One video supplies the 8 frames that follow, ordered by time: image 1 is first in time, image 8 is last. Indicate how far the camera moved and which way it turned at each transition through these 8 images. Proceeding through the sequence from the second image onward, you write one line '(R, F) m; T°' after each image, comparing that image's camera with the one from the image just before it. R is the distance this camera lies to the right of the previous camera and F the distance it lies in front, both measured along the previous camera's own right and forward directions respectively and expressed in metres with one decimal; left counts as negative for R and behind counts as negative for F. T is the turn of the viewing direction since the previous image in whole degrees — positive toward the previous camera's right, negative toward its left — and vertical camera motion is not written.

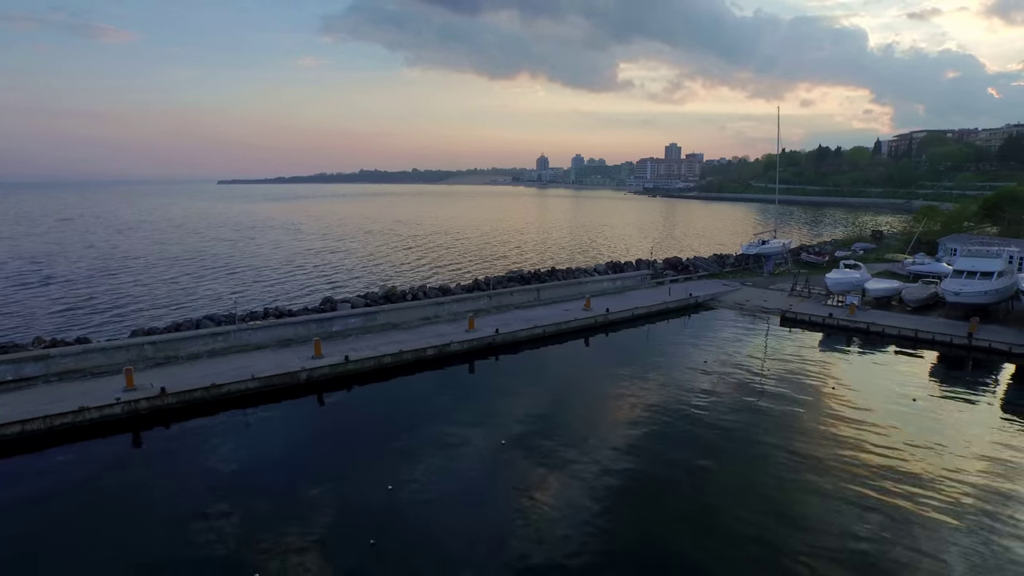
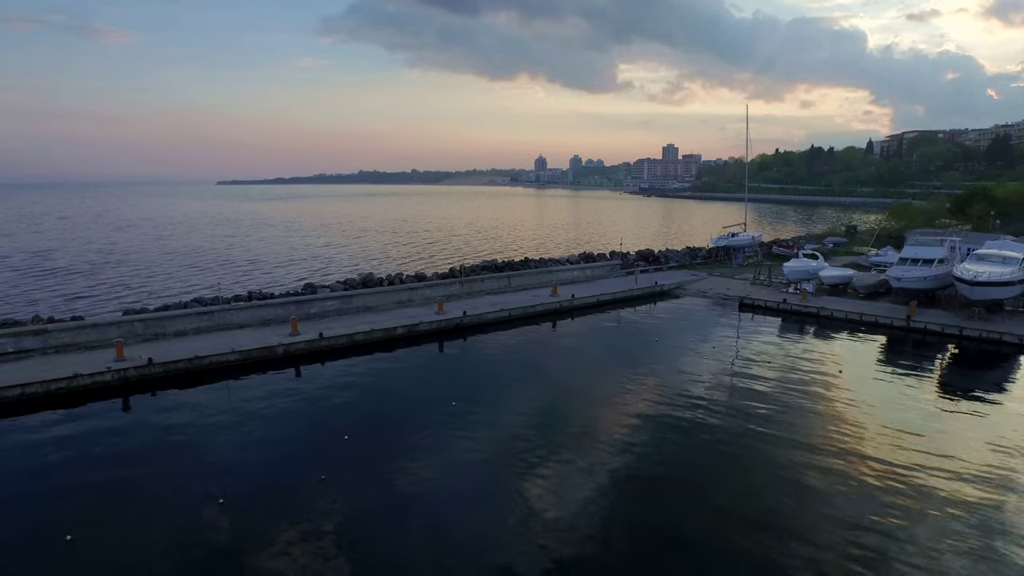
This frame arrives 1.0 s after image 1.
(+1.4, -1.5) m; 0°
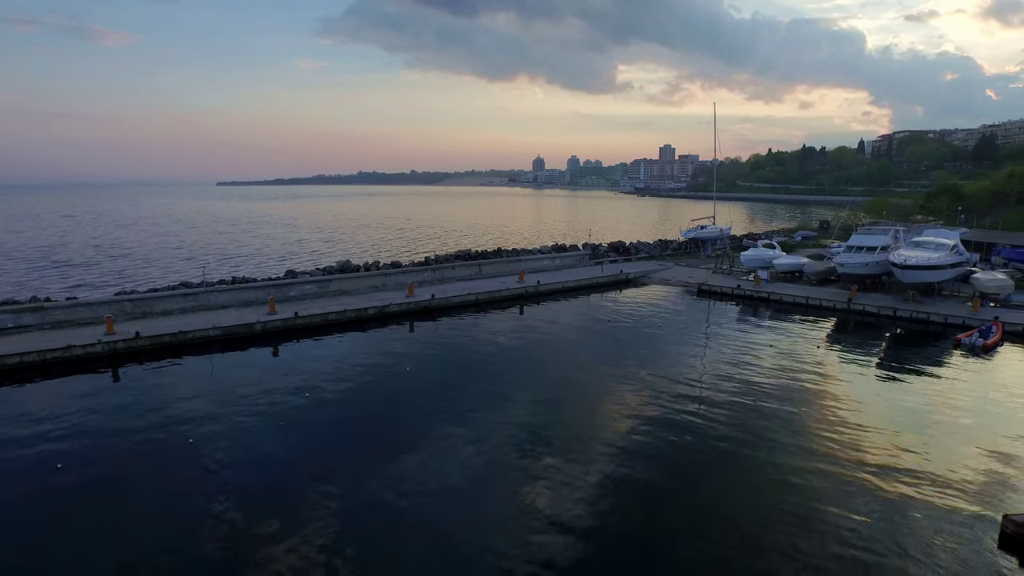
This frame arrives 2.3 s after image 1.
(+1.6, -1.7) m; 0°
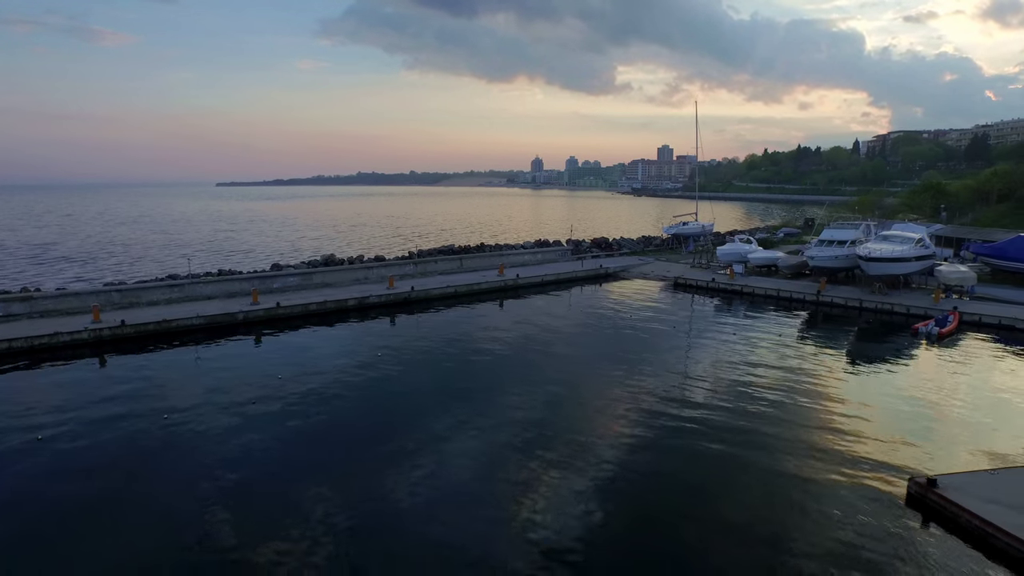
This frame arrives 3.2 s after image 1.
(+1.0, -0.8) m; 0°
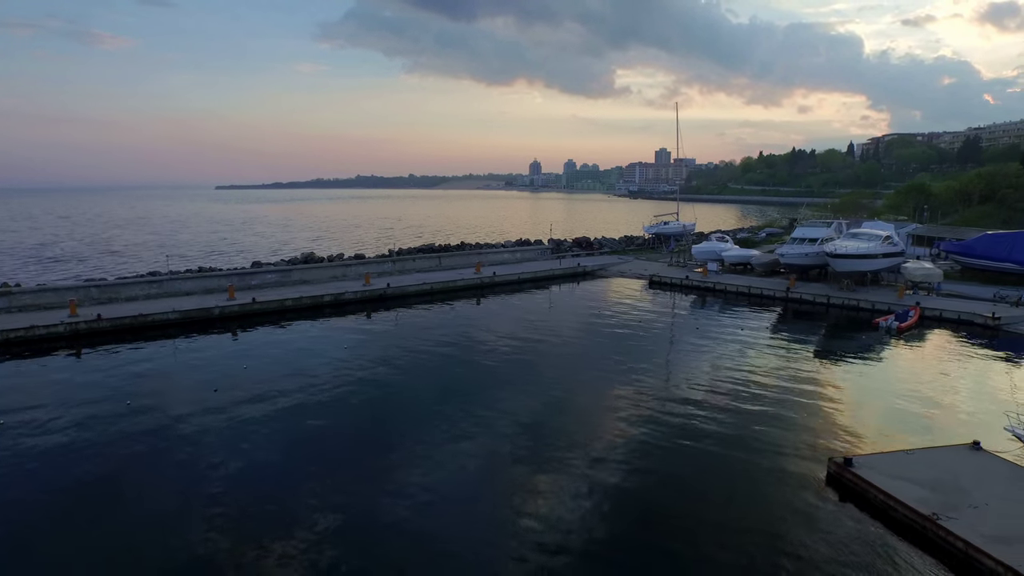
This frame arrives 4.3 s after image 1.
(+1.2, -0.5) m; 0°
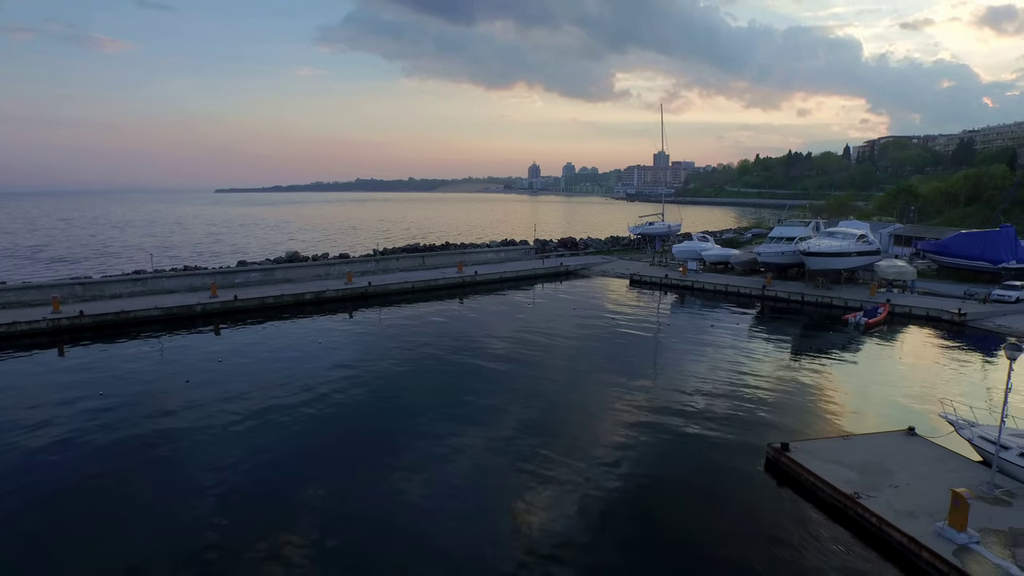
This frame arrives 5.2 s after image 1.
(+1.0, -0.4) m; 0°
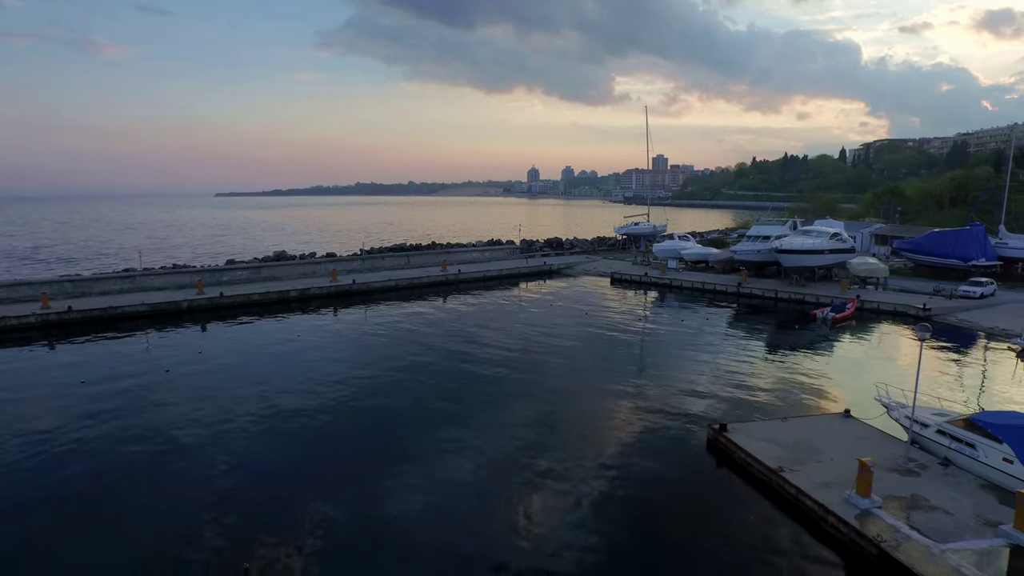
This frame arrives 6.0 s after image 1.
(+1.0, -0.6) m; 0°
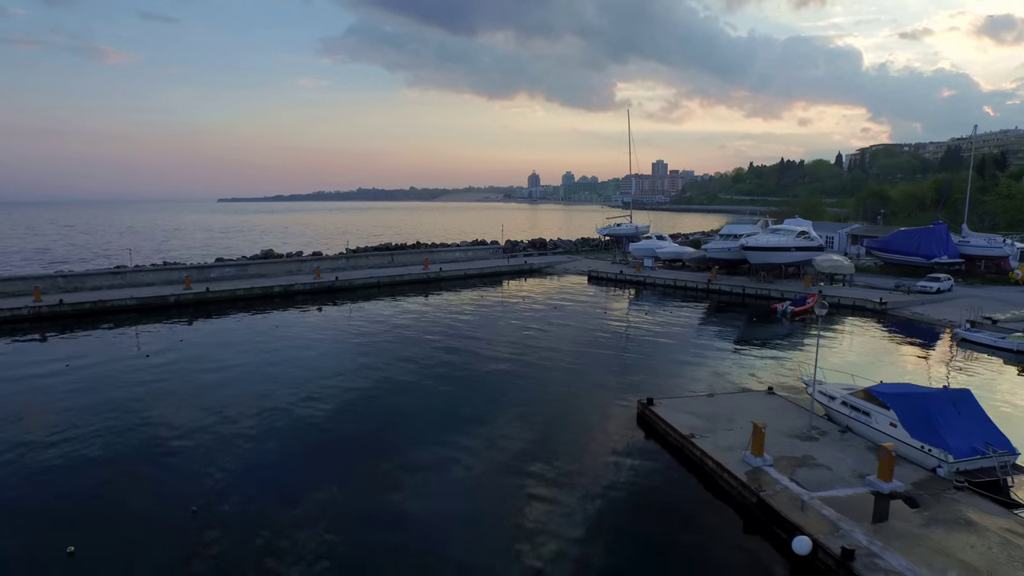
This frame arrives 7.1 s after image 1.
(+1.3, -0.9) m; 0°
